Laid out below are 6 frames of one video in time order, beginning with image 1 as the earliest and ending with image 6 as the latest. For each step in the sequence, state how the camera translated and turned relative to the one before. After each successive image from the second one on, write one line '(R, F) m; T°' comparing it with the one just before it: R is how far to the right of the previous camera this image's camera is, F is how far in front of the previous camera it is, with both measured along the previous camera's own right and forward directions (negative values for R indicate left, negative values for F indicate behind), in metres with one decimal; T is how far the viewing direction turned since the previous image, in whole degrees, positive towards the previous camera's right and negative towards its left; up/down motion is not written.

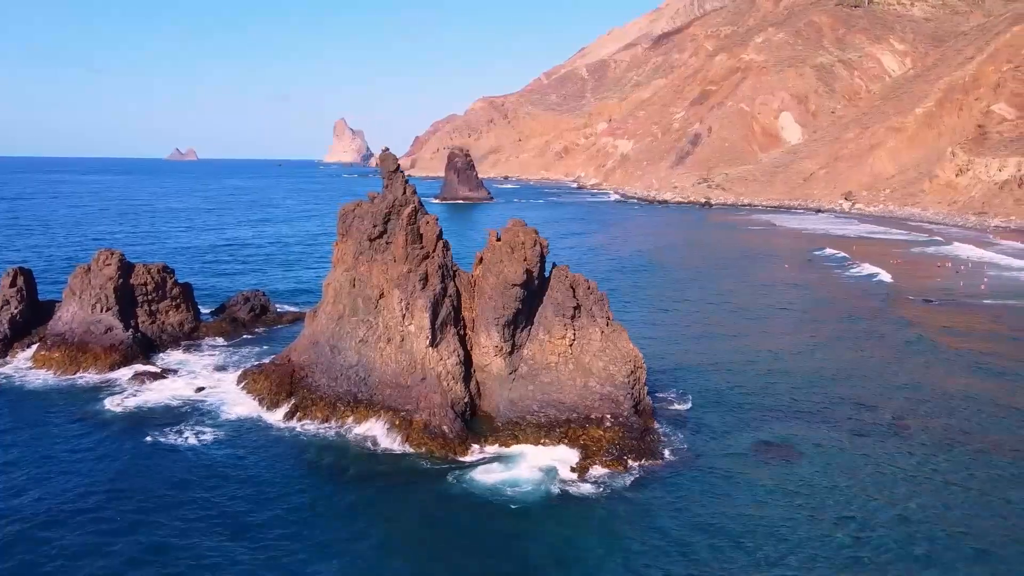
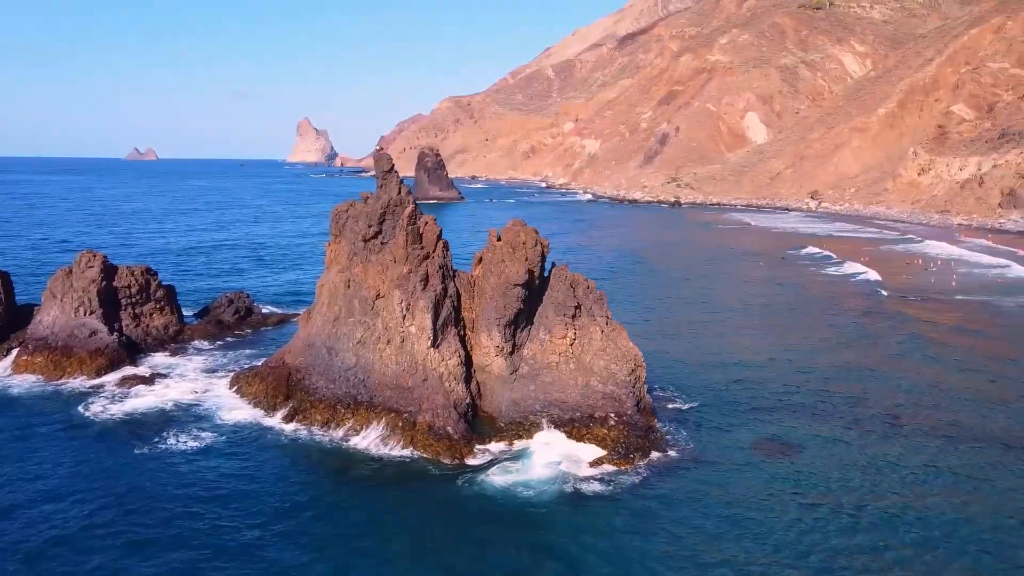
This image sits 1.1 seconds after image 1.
(-0.7, +0.1) m; +2°
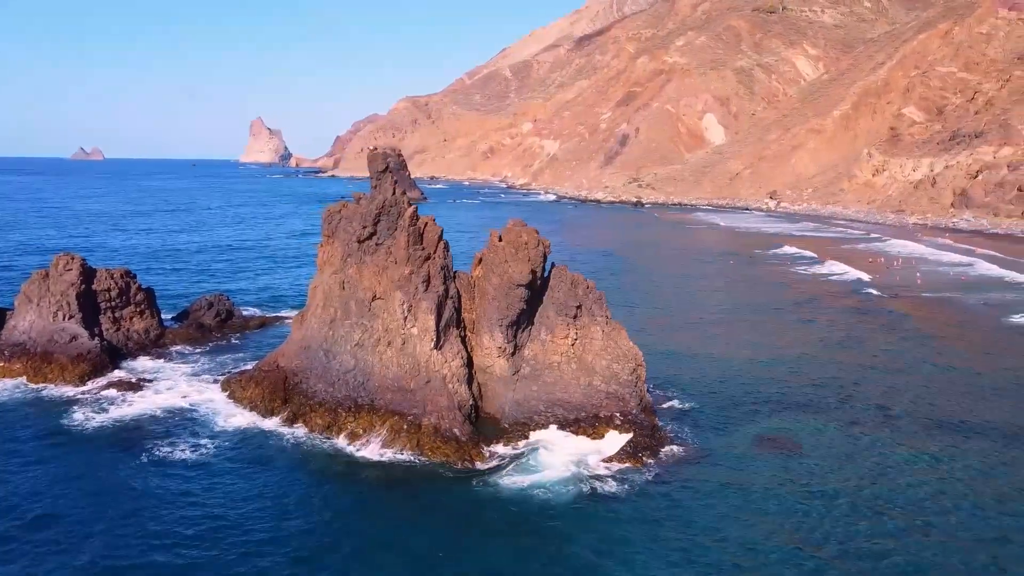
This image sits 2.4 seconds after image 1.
(-1.0, +0.1) m; +3°
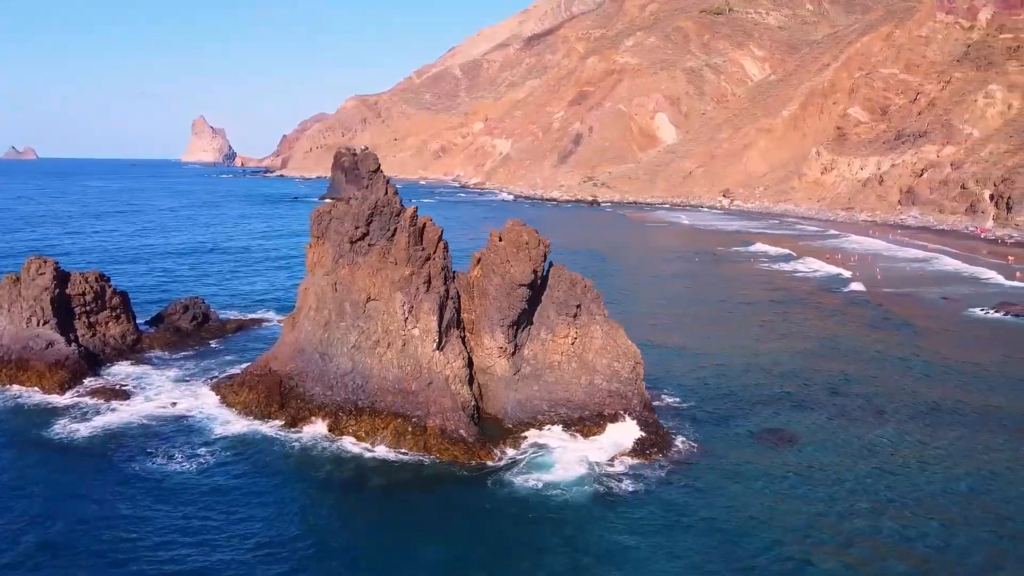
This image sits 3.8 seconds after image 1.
(-1.1, +0.1) m; +3°
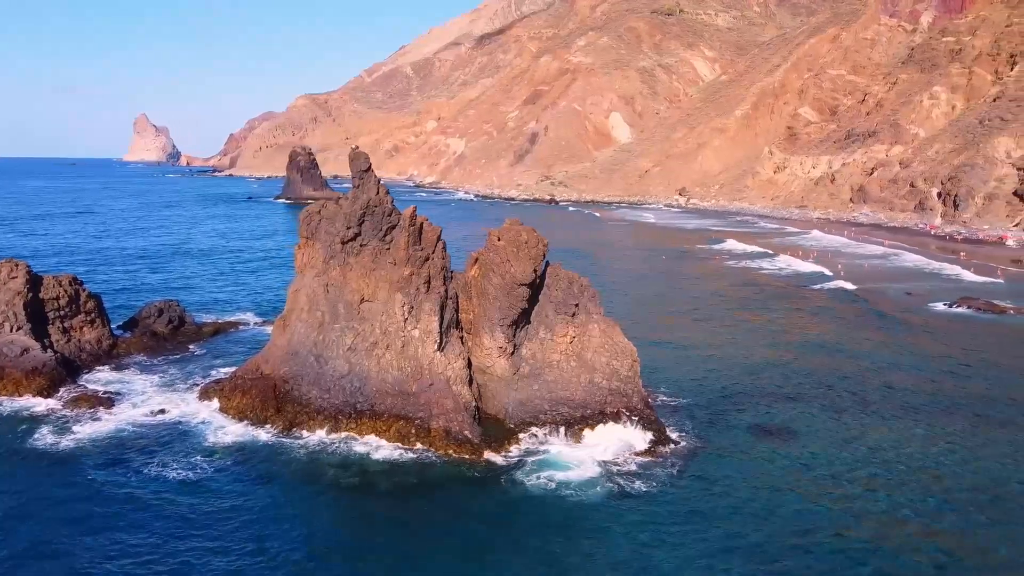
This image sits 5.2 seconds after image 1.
(-1.0, +0.1) m; +3°
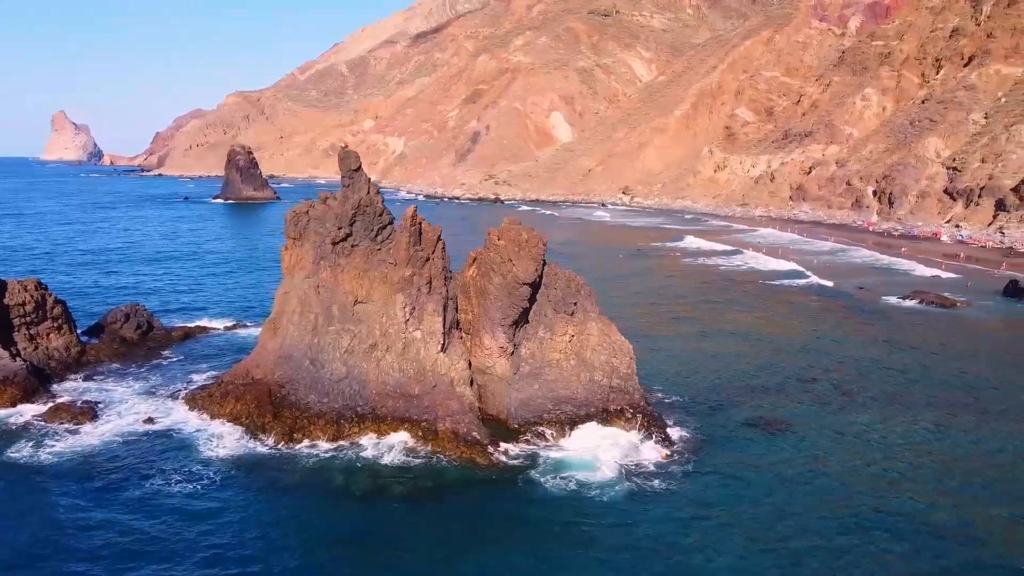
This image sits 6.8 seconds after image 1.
(-1.4, +0.1) m; +4°
